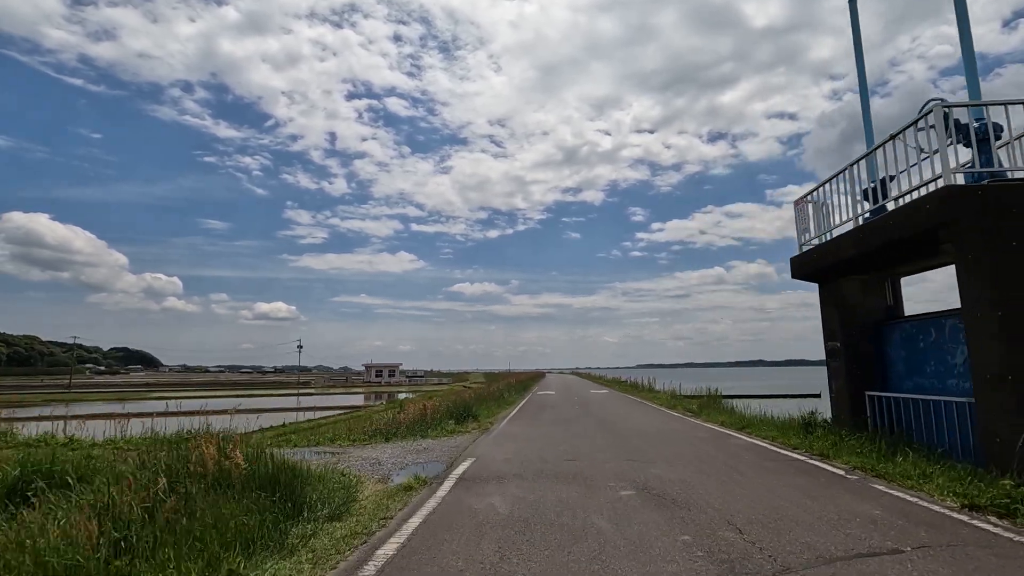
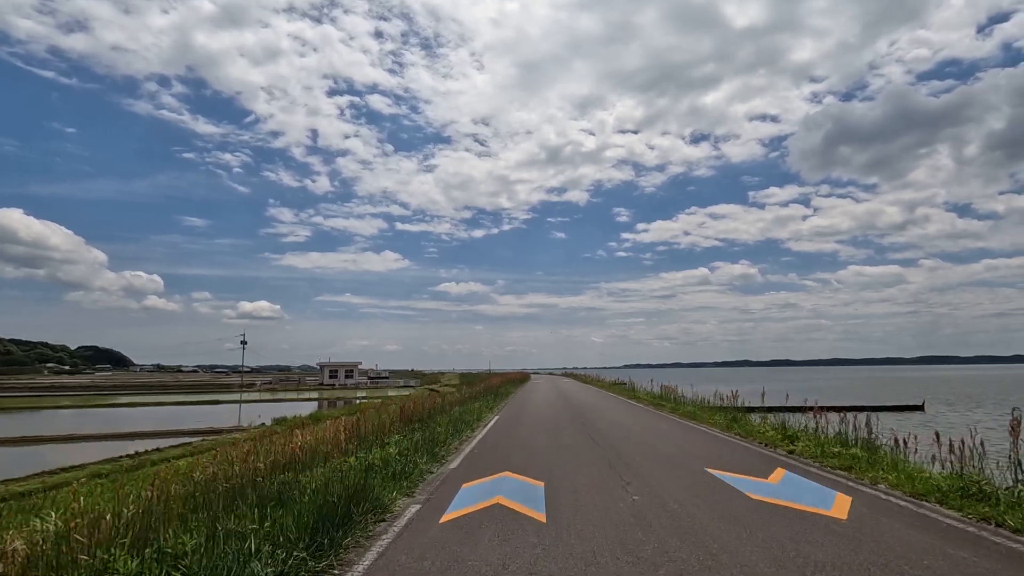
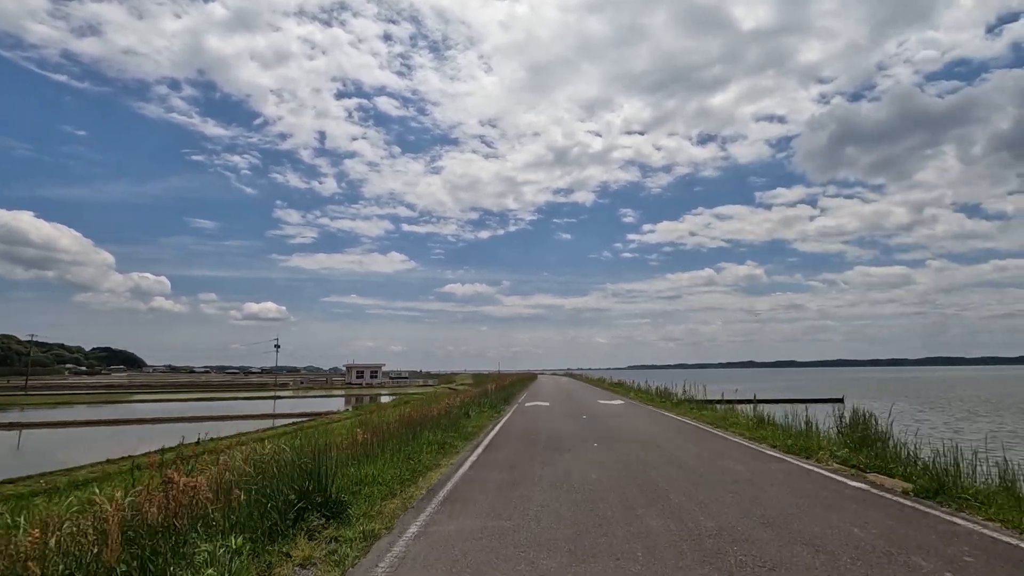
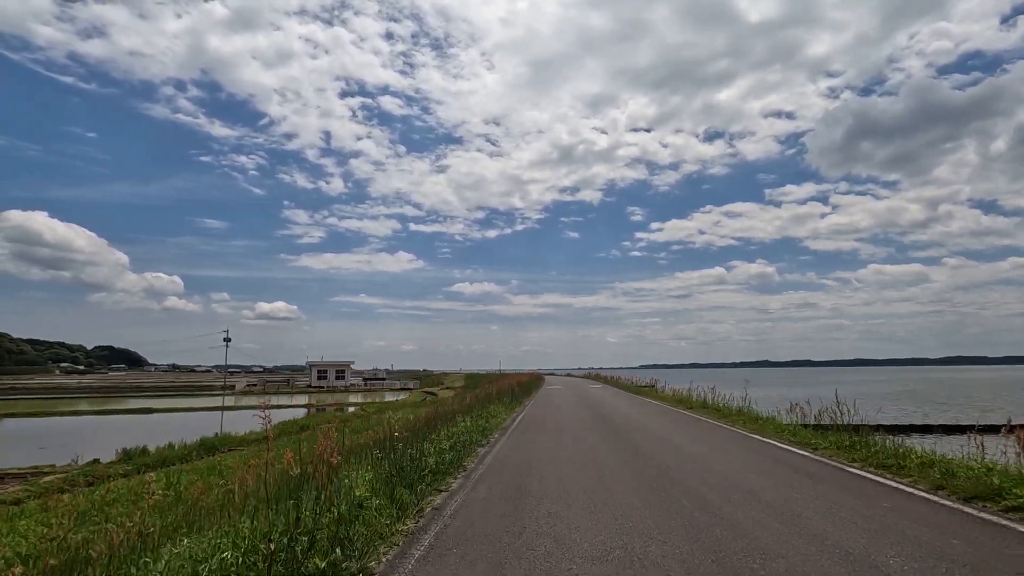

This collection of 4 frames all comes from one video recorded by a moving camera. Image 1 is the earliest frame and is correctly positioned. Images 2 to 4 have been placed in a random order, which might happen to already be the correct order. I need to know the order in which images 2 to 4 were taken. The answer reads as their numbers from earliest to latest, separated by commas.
3, 2, 4
